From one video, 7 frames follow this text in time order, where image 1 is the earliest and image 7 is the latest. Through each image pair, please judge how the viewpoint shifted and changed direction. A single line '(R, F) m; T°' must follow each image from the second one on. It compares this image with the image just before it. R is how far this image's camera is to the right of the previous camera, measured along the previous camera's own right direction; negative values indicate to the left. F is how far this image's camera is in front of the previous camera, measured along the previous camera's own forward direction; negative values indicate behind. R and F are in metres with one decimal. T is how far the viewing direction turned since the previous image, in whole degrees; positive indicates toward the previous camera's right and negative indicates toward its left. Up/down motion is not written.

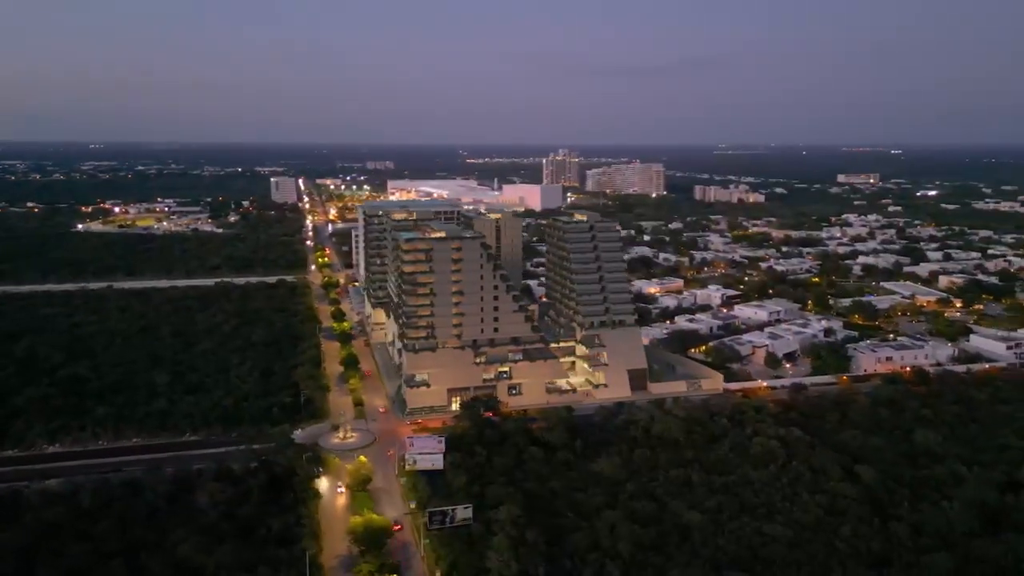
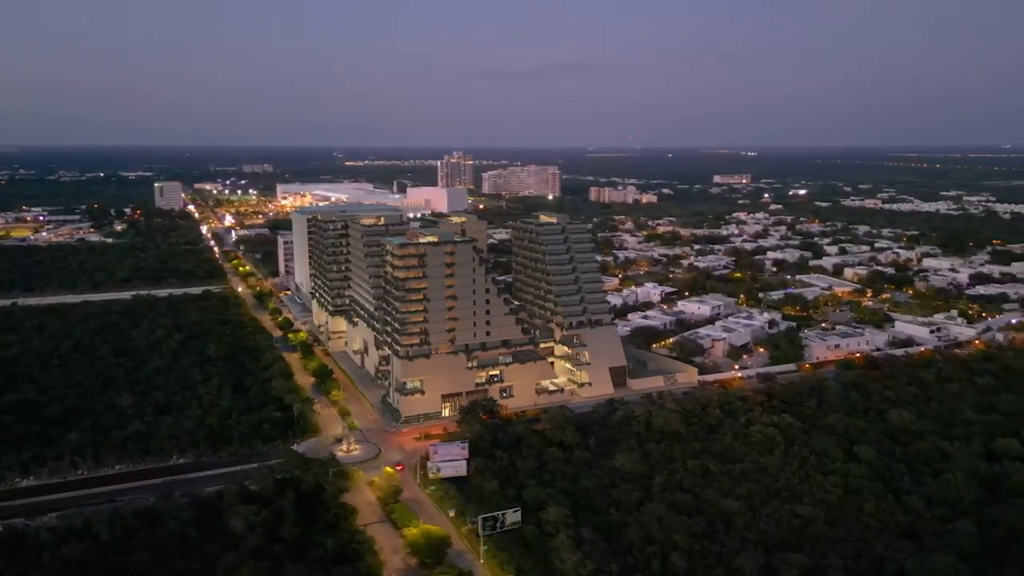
(-5.2, +0.3) m; +9°
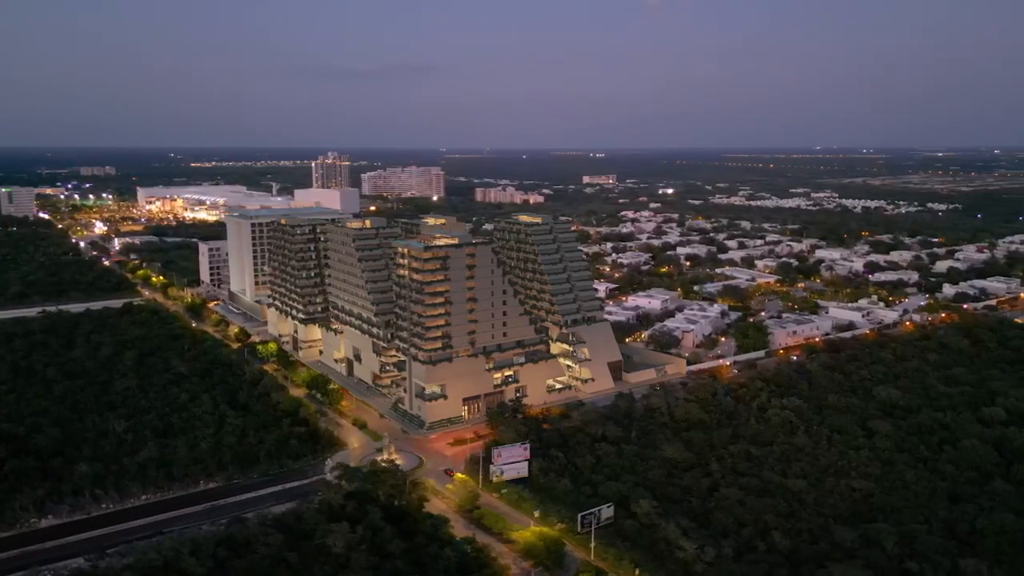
(-7.3, +0.7) m; +10°
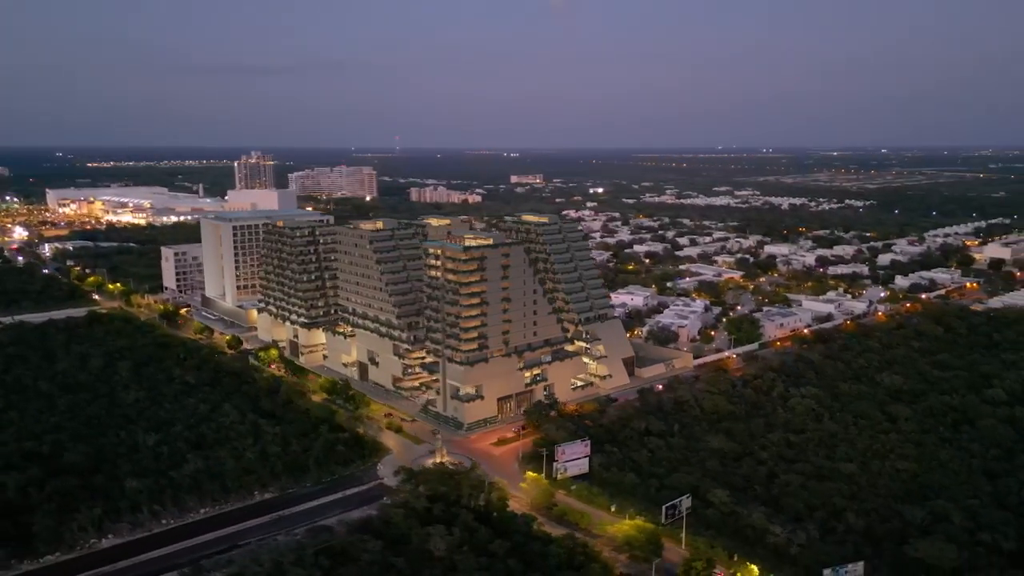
(-5.3, +0.1) m; +6°
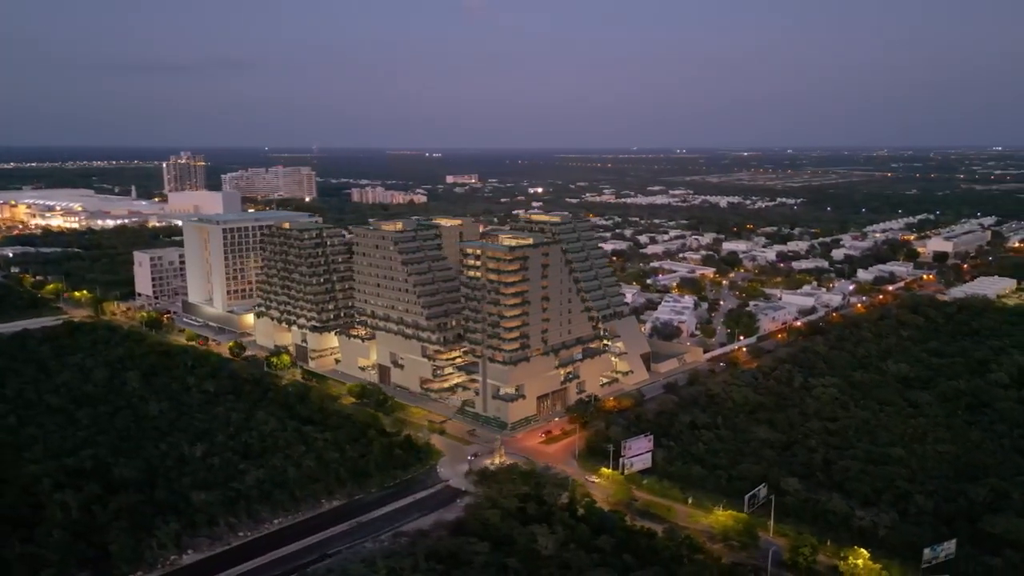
(-5.3, +0.1) m; +5°
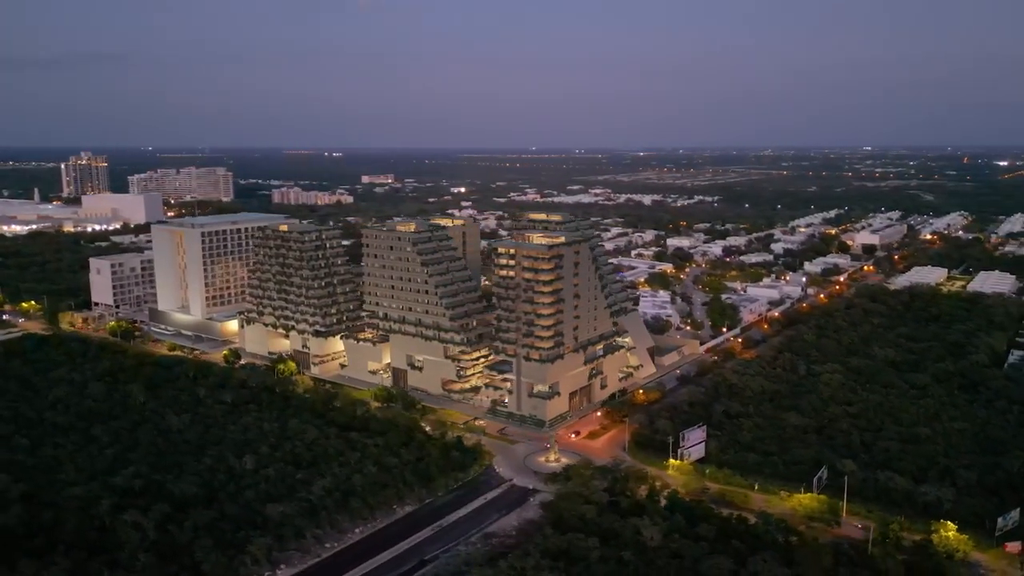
(-5.8, +0.2) m; +7°
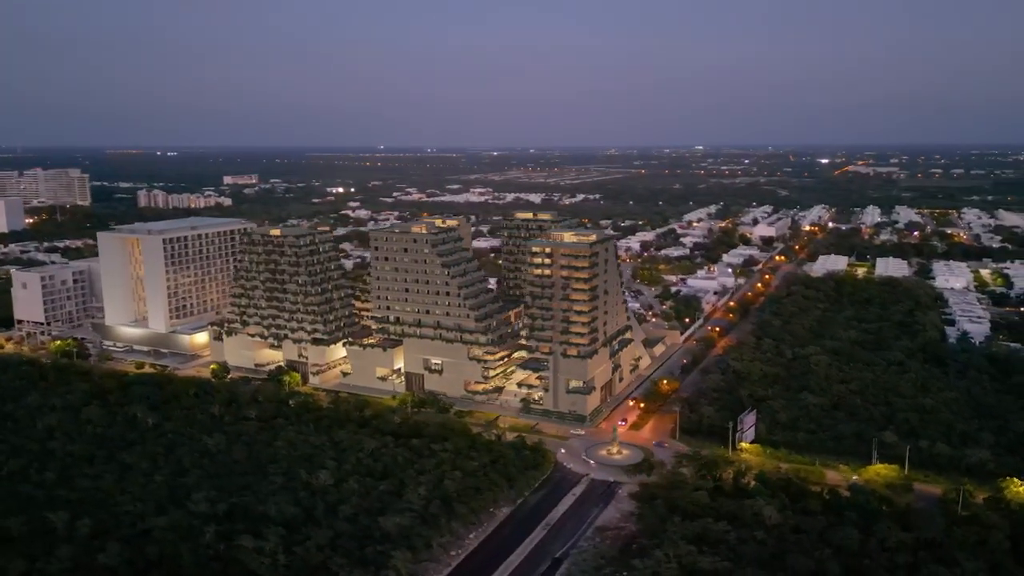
(-8.1, +0.5) m; +10°
